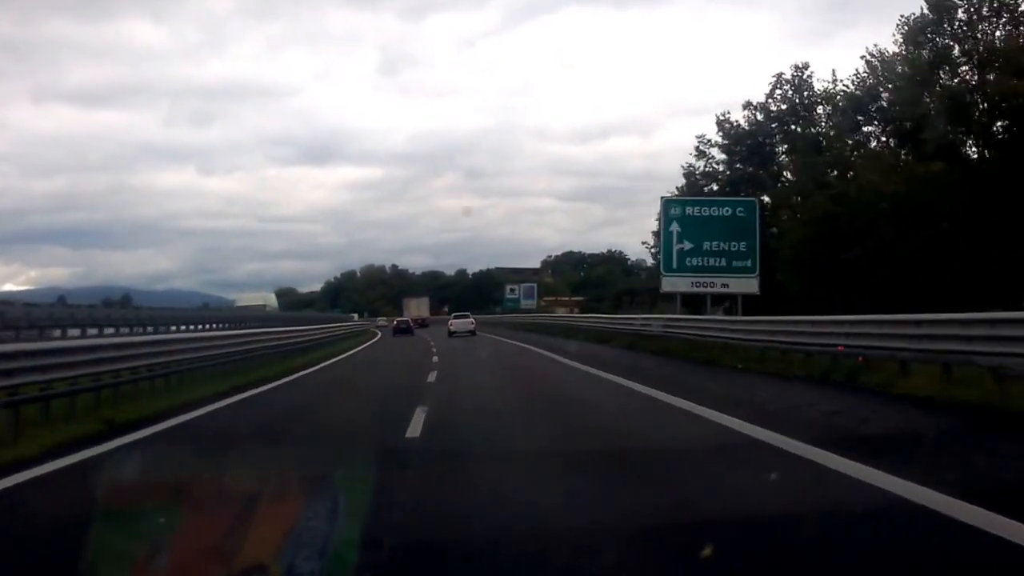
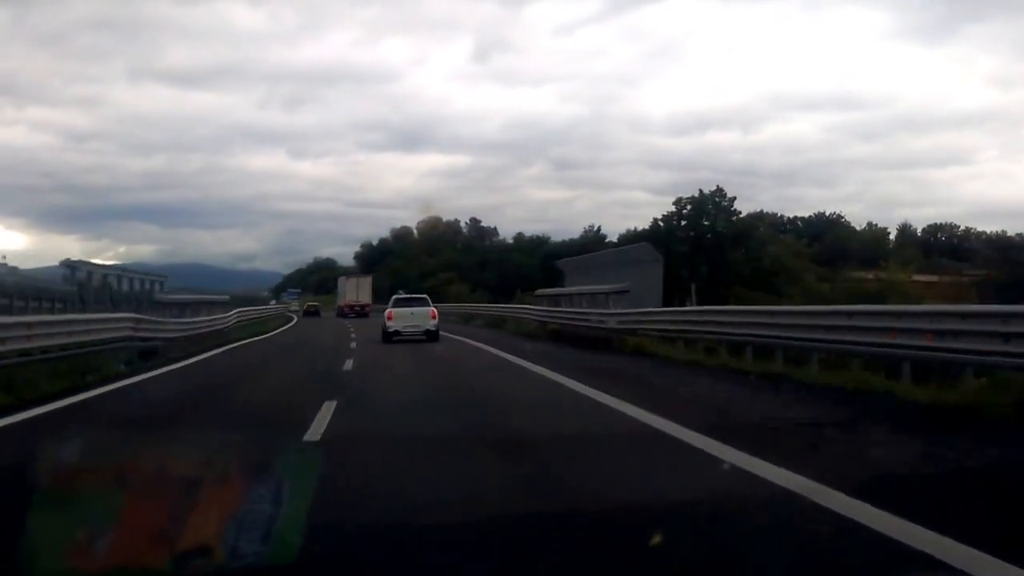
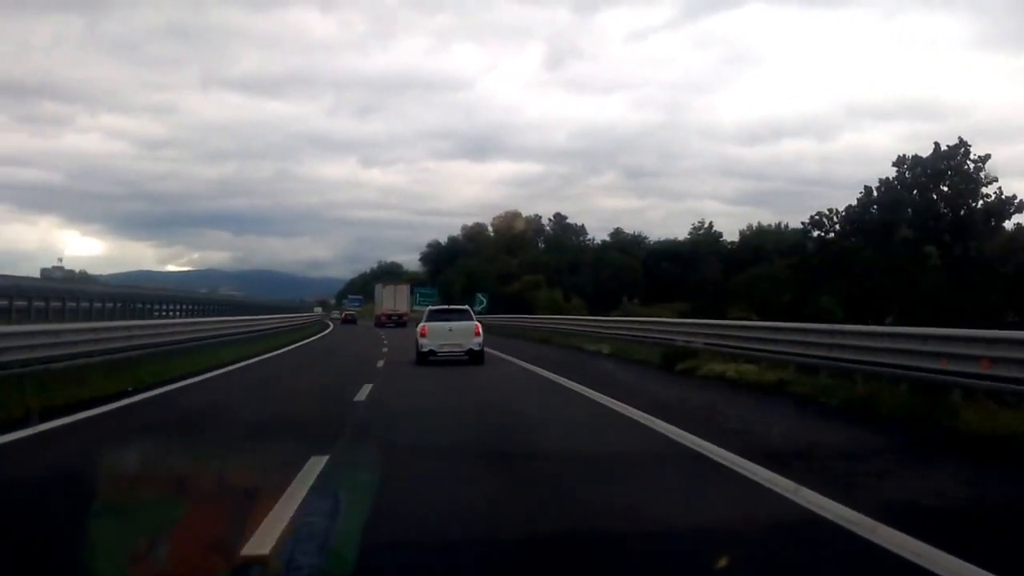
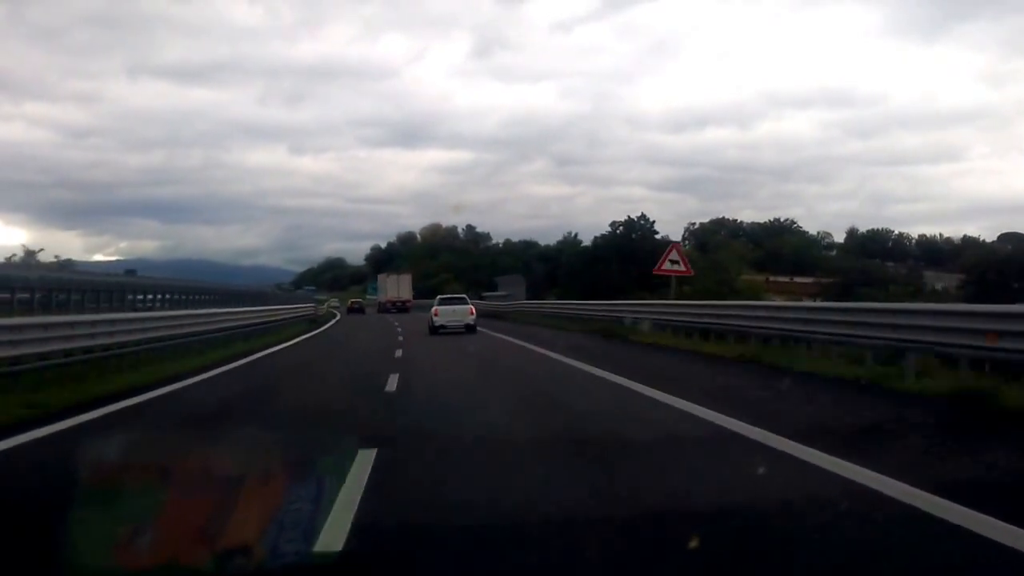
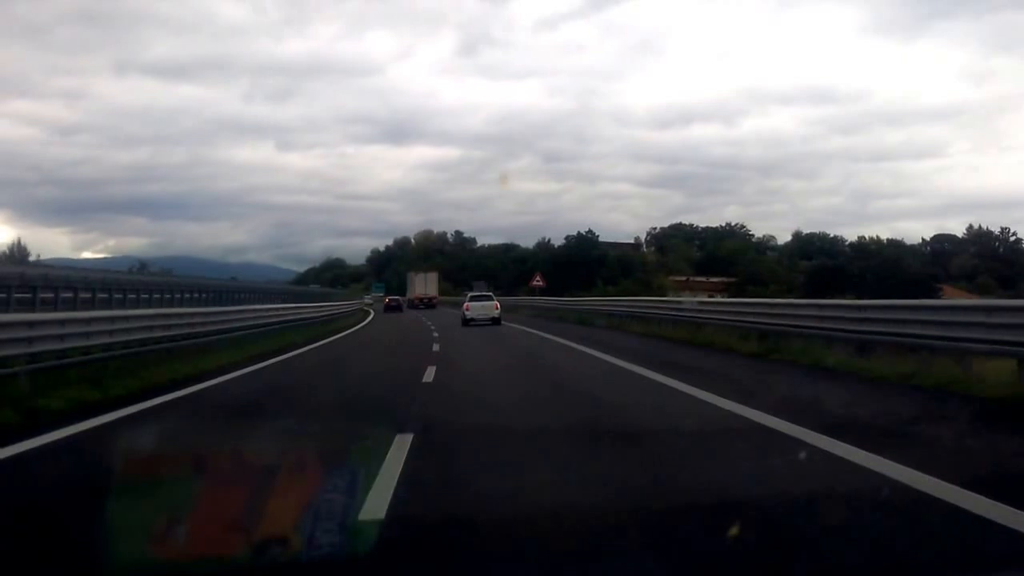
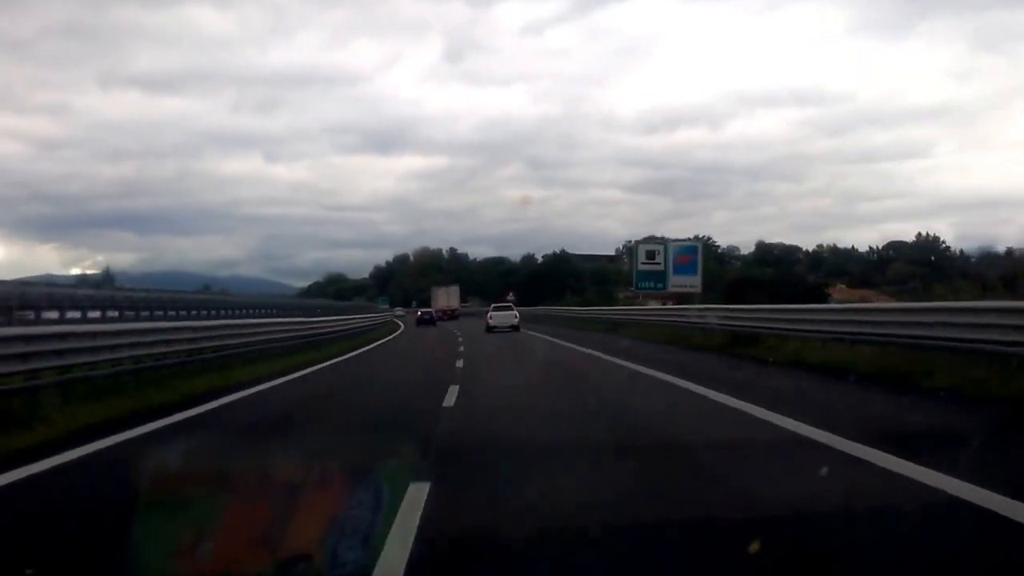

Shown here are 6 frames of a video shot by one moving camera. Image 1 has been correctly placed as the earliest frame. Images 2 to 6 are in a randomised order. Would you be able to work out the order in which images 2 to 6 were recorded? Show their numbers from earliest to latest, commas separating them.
6, 5, 4, 2, 3
